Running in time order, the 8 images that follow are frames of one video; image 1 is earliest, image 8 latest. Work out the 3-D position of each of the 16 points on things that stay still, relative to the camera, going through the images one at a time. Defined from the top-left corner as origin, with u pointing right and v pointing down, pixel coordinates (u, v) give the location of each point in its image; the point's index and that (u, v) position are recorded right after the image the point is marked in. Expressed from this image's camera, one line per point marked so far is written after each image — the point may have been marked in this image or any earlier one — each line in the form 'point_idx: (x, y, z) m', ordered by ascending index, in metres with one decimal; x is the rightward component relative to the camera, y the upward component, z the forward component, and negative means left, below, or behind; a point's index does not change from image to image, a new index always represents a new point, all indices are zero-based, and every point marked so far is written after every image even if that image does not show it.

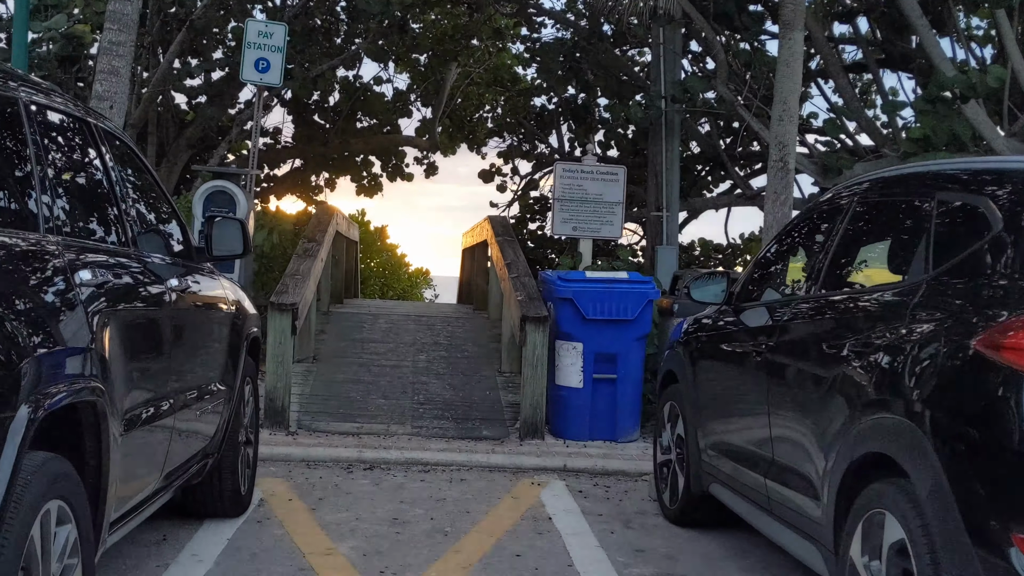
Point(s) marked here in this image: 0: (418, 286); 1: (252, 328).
0: (-0.9, 0.0, +15.8) m
1: (-0.7, -0.1, +4.2) m
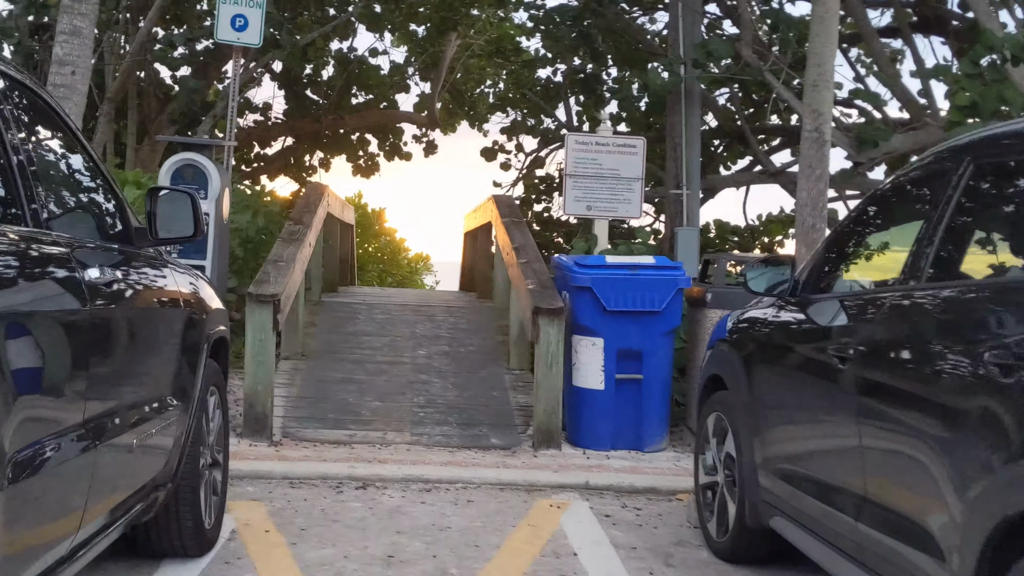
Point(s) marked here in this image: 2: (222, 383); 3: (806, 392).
0: (-0.9, +0.2, +15.1) m
1: (-0.7, -0.1, +3.5) m
2: (-0.7, -0.2, +3.5) m
3: (+0.5, -0.2, +3.0) m
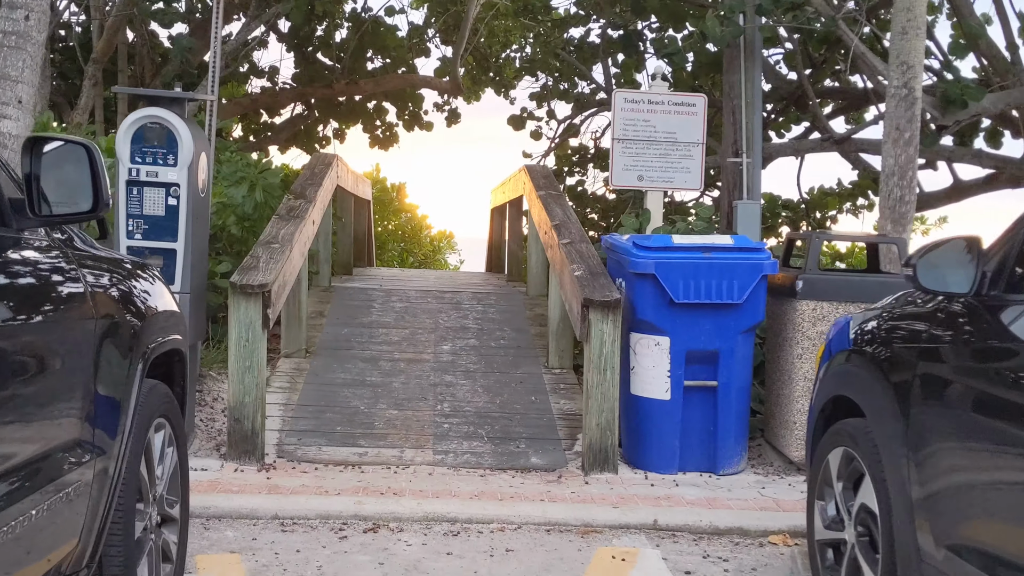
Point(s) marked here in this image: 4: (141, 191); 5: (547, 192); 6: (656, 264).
0: (-0.7, +0.3, +14.1) m
1: (-0.6, -0.1, +2.6) m
2: (-0.6, -0.2, +2.6) m
3: (+0.6, -0.2, +2.0) m
4: (-0.9, +0.2, +3.9) m
5: (+0.1, +0.4, +5.9) m
6: (+0.4, +0.1, +3.9) m
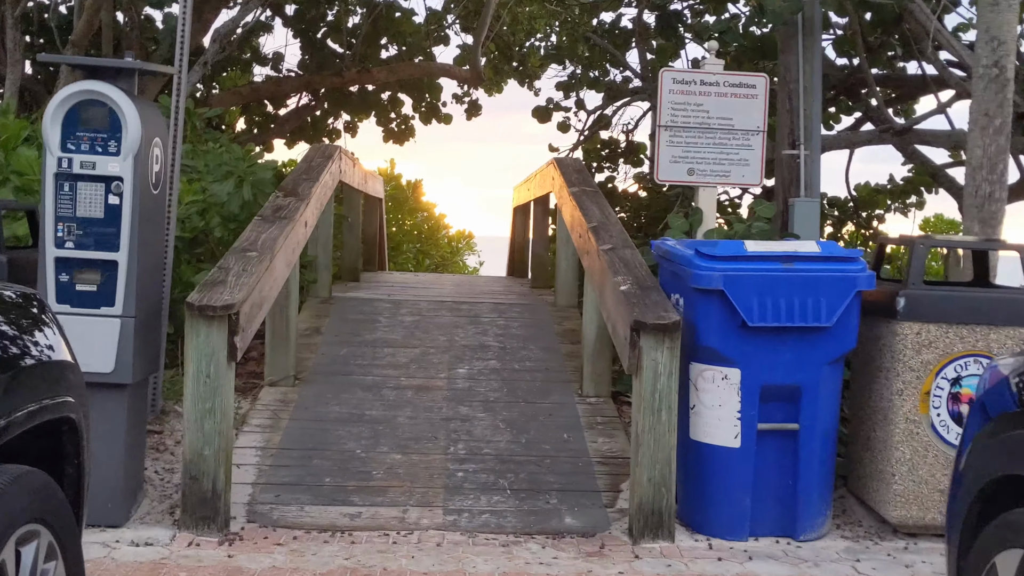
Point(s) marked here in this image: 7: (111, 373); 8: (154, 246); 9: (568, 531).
0: (-0.4, +0.3, +13.3) m
1: (-0.5, -0.1, +1.7) m
2: (-0.5, -0.3, +1.8) m
3: (+0.7, -0.2, +1.2) m
4: (-0.9, +0.2, +3.1) m
5: (+0.2, +0.3, +5.1) m
6: (+0.4, 0.0, +3.1) m
7: (-0.8, -0.2, +3.1) m
8: (-0.8, +0.1, +3.3) m
9: (+0.1, -0.5, +3.4) m
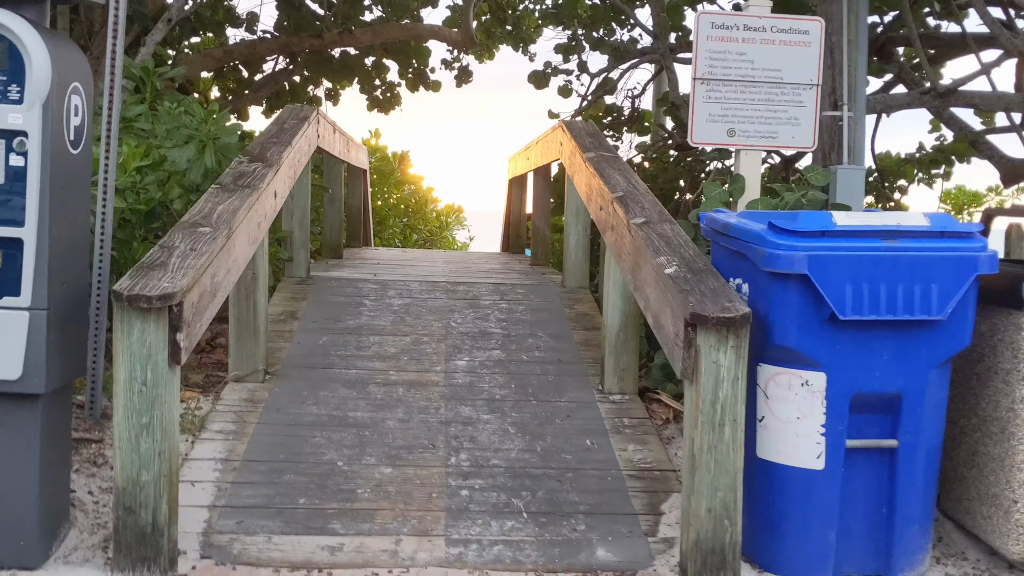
0: (-0.5, +0.5, +12.6) m
1: (-0.5, -0.1, +1.1) m
2: (-0.5, -0.2, +1.1) m
3: (+0.7, -0.2, +0.5) m
4: (-0.8, +0.2, +2.4) m
5: (+0.2, +0.4, +4.4) m
6: (+0.5, +0.1, +2.4) m
7: (-0.8, -0.1, +2.4) m
8: (-0.7, +0.1, +2.7) m
9: (+0.2, -0.5, +2.7) m
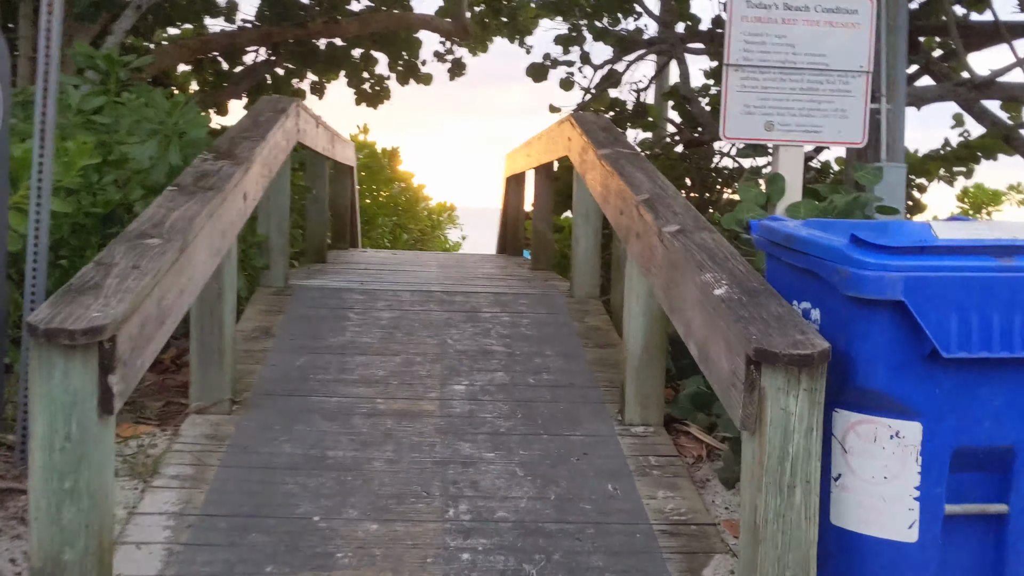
0: (-0.6, +0.5, +12.1) m
1: (-0.4, -0.1, +0.5) m
2: (-0.4, -0.3, +0.6) m
3: (+0.8, -0.3, 0.0) m
4: (-0.8, +0.2, +1.9) m
5: (+0.2, +0.4, +3.9) m
6: (+0.5, 0.0, +1.9) m
7: (-0.7, -0.2, +1.9) m
8: (-0.7, +0.1, +2.1) m
9: (+0.2, -0.5, +2.2) m
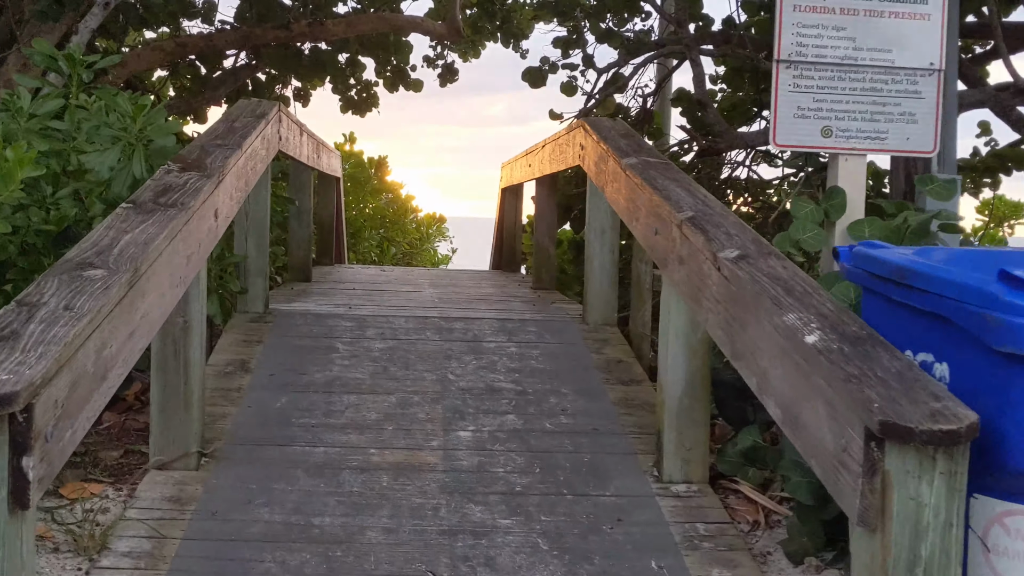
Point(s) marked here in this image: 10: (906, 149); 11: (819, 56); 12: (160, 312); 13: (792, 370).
0: (-0.6, +0.3, +11.6) m
1: (-0.4, -0.2, 0.0) m
2: (-0.4, -0.3, +0.1) m
3: (+0.8, -0.3, -0.5) m
4: (-0.8, +0.2, +1.4) m
5: (+0.3, +0.3, +3.4) m
6: (+0.5, 0.0, +1.4) m
7: (-0.7, -0.2, +1.4) m
8: (-0.7, 0.0, +1.6) m
9: (+0.2, -0.6, +1.7) m
10: (+0.8, +0.3, +3.0) m
11: (+0.6, +0.5, +2.9) m
12: (-0.5, 0.0, +2.4) m
13: (+0.3, -0.1, +1.9) m
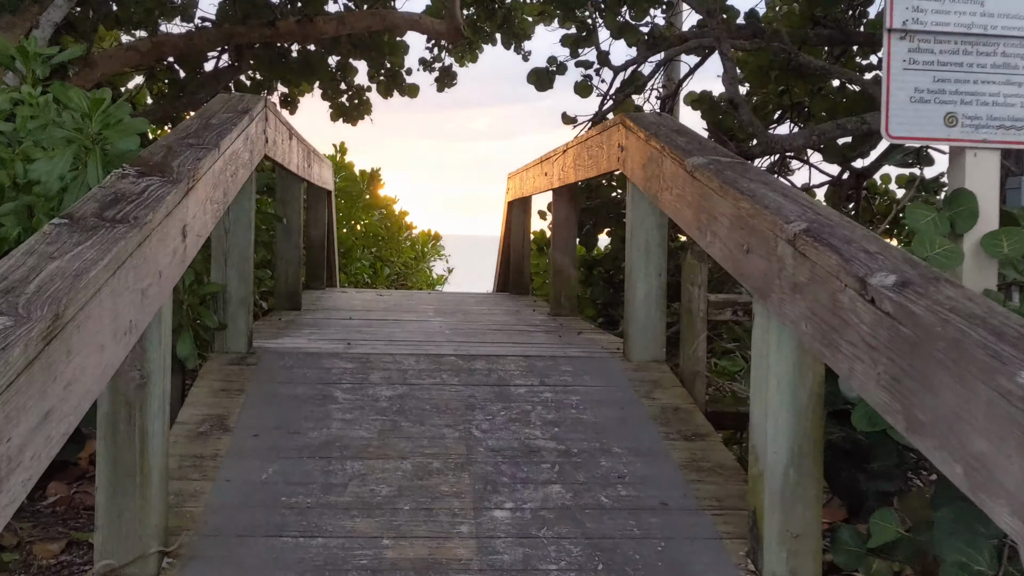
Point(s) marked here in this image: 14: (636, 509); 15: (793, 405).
0: (-0.6, +0.2, +11.0) m
1: (-0.3, -0.2, -0.6) m
2: (-0.3, -0.4, -0.6) m
3: (+0.9, -0.3, -1.1) m
4: (-0.7, +0.1, +0.7) m
5: (+0.3, +0.2, +2.7) m
6: (+0.6, -0.1, +0.8) m
7: (-0.6, -0.3, +0.7) m
8: (-0.6, 0.0, +1.0) m
9: (+0.3, -0.6, +1.0) m
10: (+0.8, +0.2, +2.3) m
11: (+0.6, +0.4, +2.3) m
12: (-0.5, -0.1, +1.7) m
13: (+0.4, -0.1, +1.2) m
14: (+0.2, -0.3, +2.5) m
15: (+0.4, -0.2, +2.1) m
